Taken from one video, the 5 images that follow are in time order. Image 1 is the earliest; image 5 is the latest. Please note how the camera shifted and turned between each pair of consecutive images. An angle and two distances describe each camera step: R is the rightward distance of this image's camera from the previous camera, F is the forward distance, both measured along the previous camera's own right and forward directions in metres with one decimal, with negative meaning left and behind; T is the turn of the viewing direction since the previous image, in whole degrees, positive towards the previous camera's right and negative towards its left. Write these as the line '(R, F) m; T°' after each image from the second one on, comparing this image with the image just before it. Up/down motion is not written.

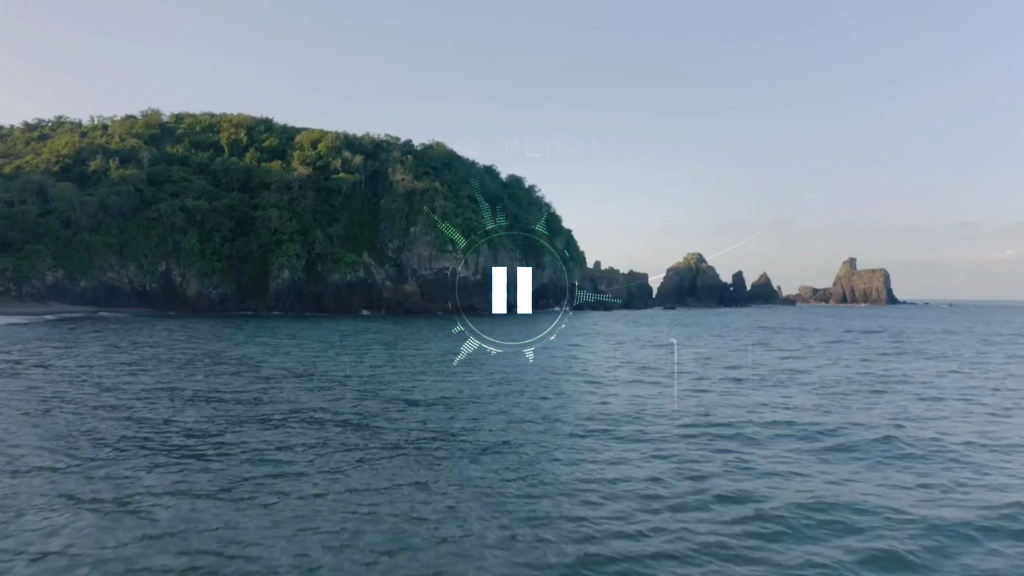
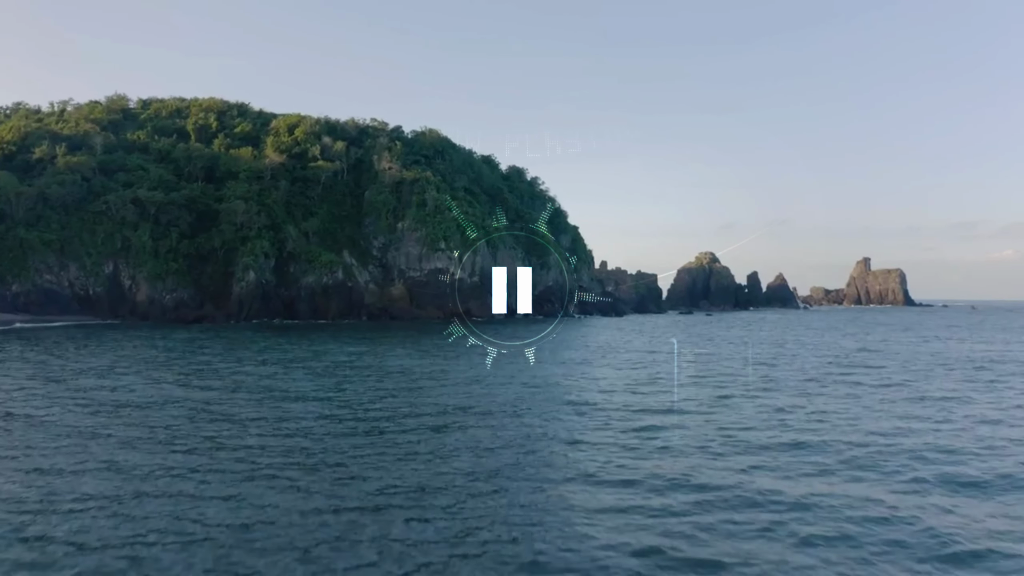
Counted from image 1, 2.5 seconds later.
(-0.2, +6.9) m; 0°
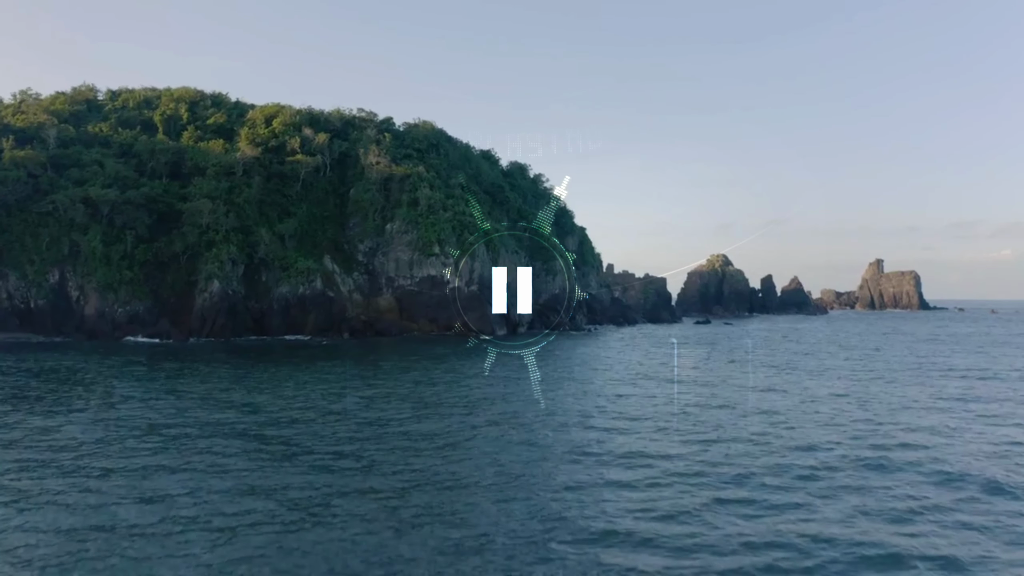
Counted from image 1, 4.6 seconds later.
(-0.3, +5.6) m; 0°
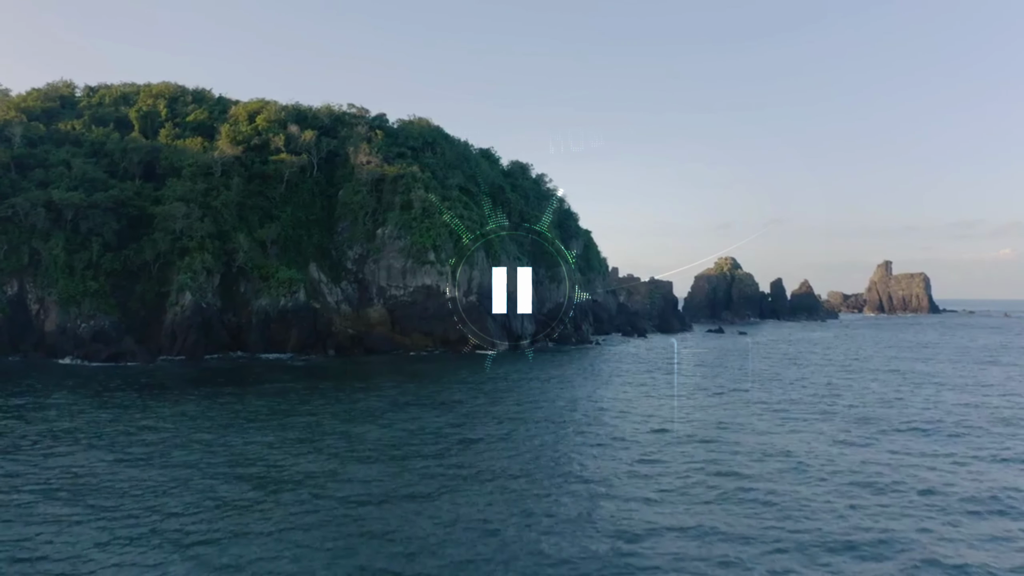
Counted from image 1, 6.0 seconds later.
(-0.1, +3.4) m; 0°
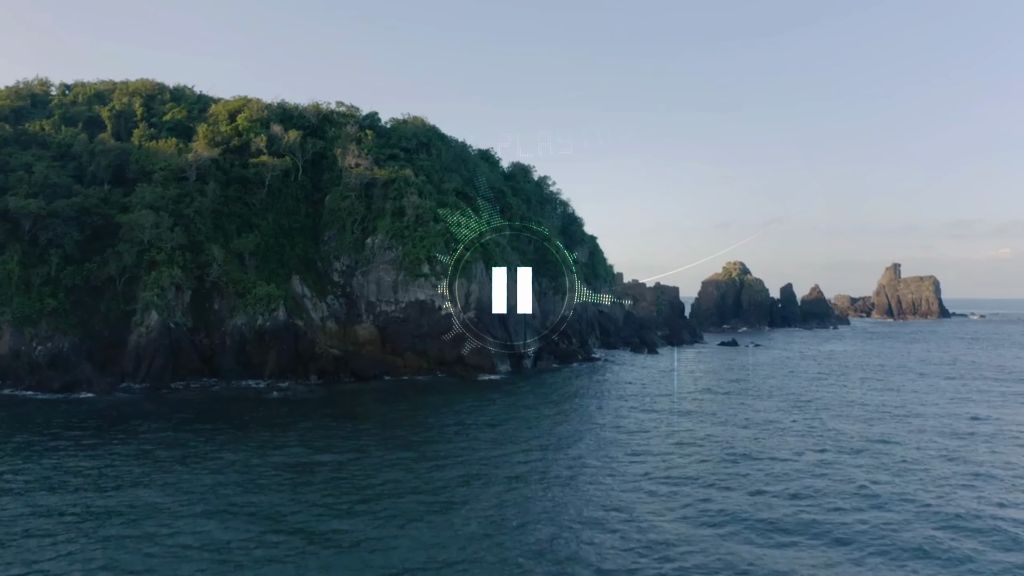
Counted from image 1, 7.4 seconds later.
(-0.1, +3.4) m; 0°
